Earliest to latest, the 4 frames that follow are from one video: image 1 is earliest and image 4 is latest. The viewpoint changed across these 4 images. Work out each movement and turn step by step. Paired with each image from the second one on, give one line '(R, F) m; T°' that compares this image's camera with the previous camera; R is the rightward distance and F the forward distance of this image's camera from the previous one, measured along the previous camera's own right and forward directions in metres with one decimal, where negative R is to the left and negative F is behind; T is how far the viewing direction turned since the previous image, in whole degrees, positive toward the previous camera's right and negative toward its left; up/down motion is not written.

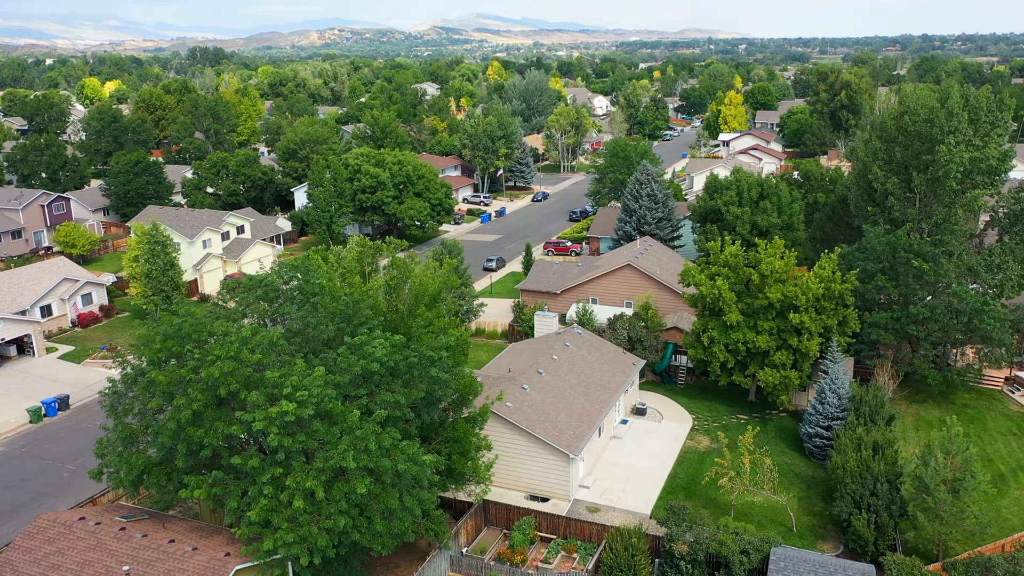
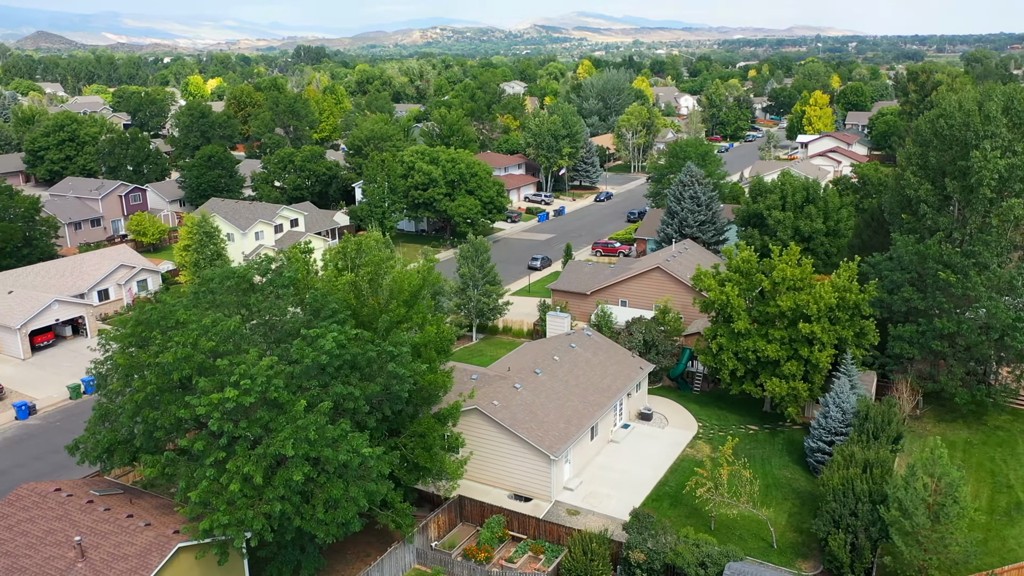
(+3.2, +0.1) m; -6°
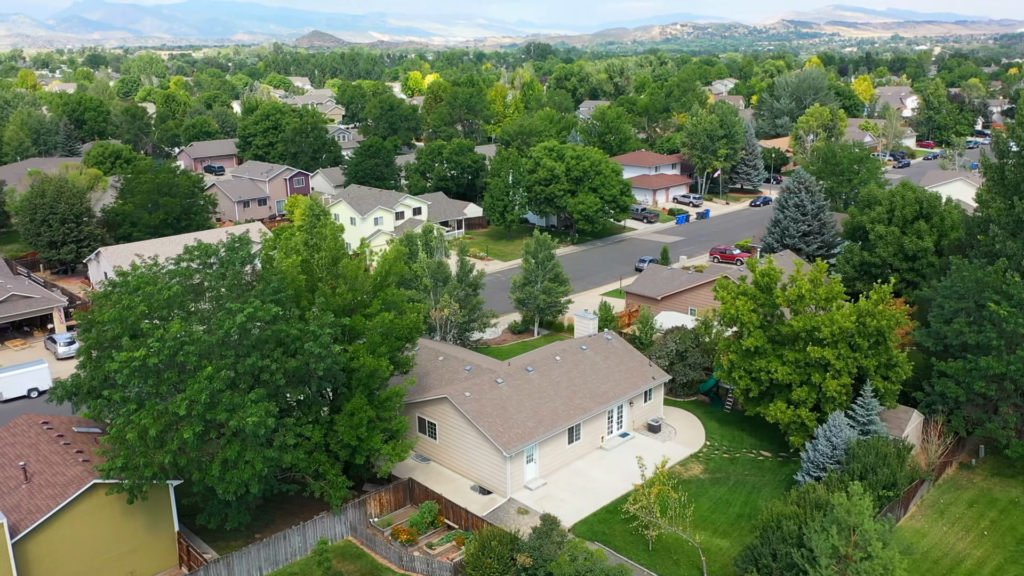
(+7.6, +0.8) m; -15°
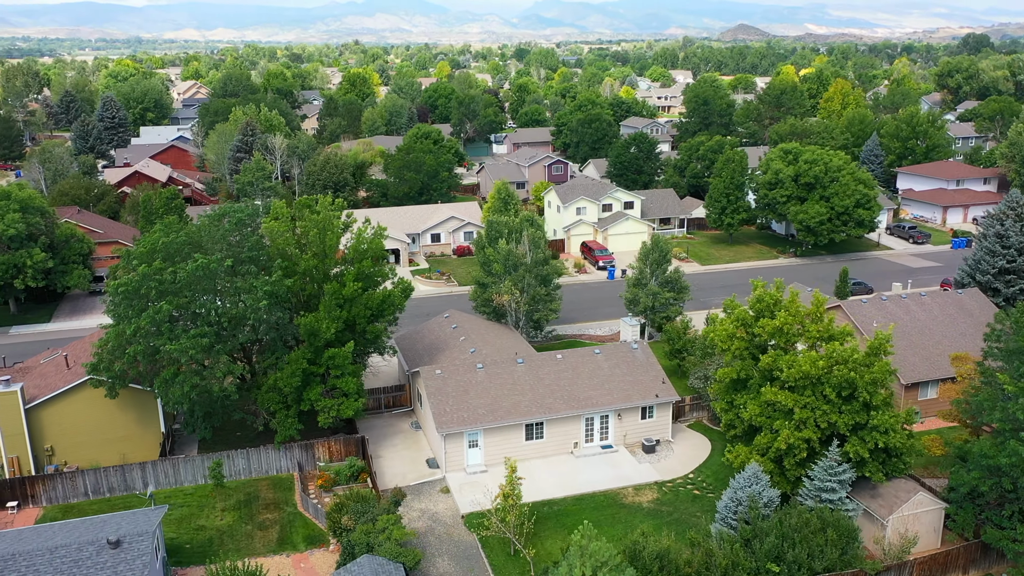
(+13.1, +2.7) m; -27°
